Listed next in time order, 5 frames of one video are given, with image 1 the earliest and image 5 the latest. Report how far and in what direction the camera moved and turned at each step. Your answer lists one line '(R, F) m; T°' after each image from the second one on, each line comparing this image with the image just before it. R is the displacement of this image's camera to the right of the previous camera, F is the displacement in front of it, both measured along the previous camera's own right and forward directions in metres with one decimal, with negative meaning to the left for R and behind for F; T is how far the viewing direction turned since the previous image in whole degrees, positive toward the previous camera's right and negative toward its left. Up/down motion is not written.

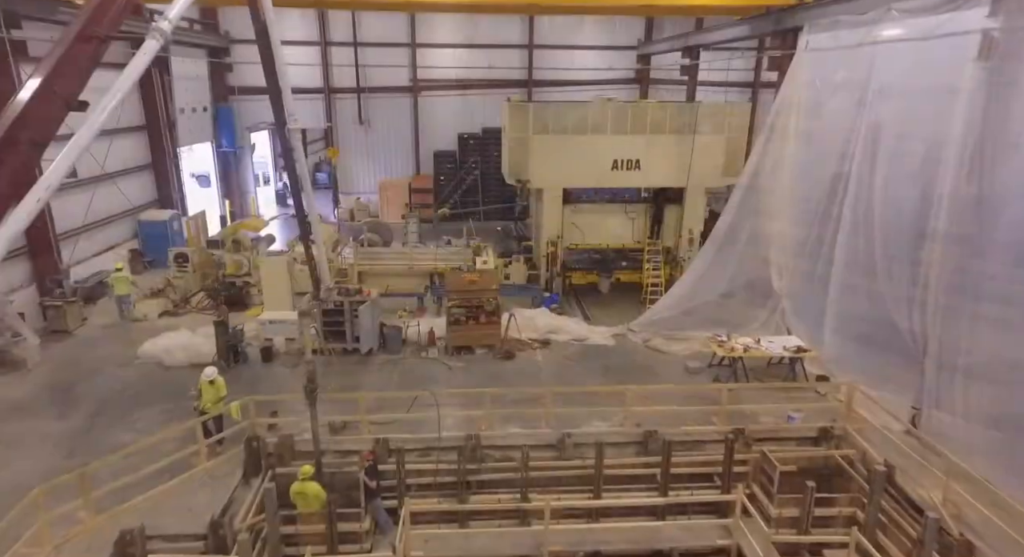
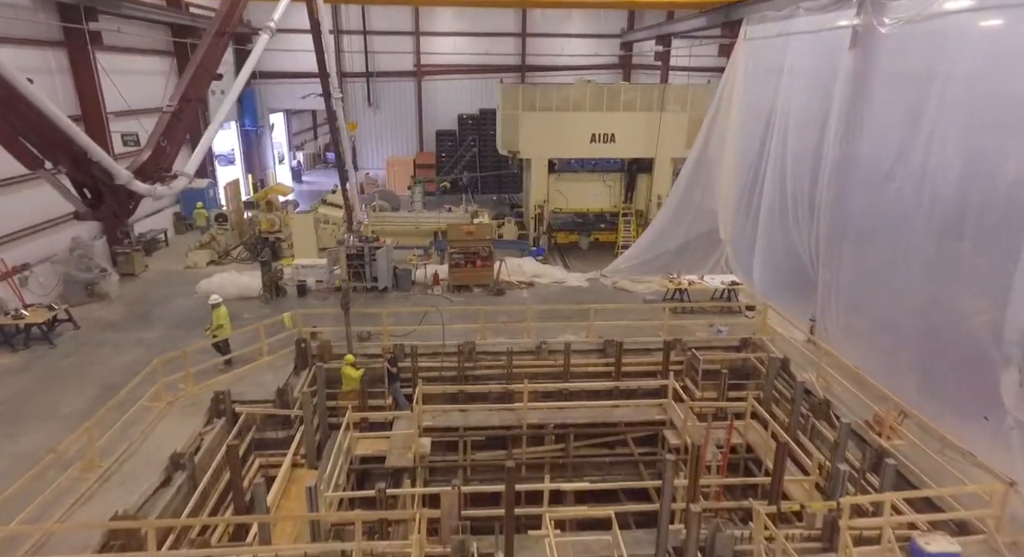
(+0.2, -2.6) m; 0°
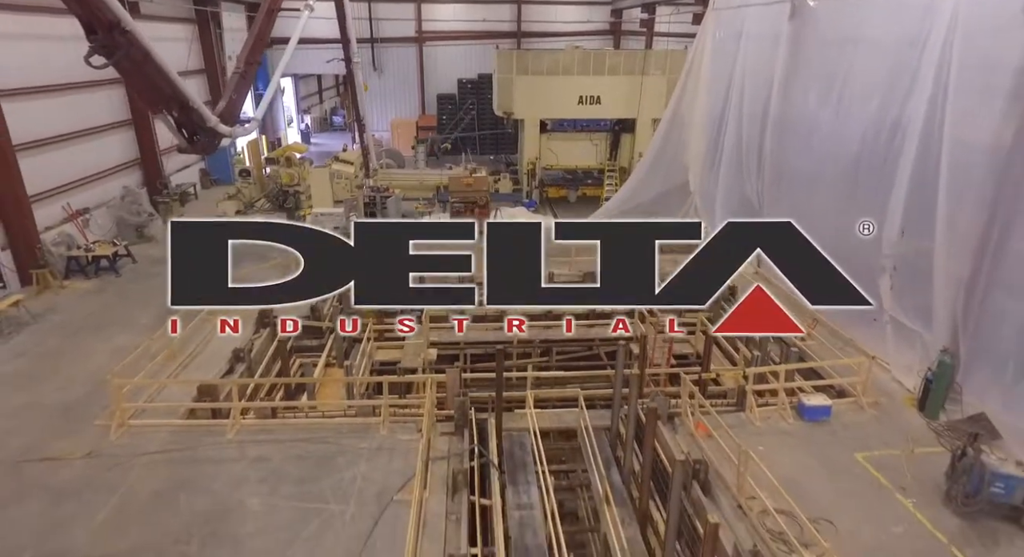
(+0.2, -2.1) m; 0°
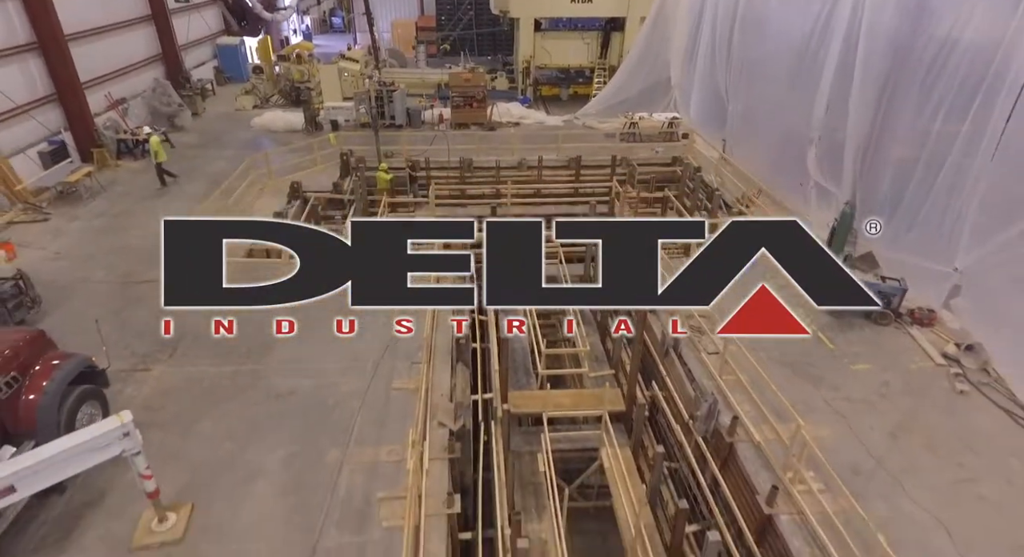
(+0.1, -2.1) m; 0°
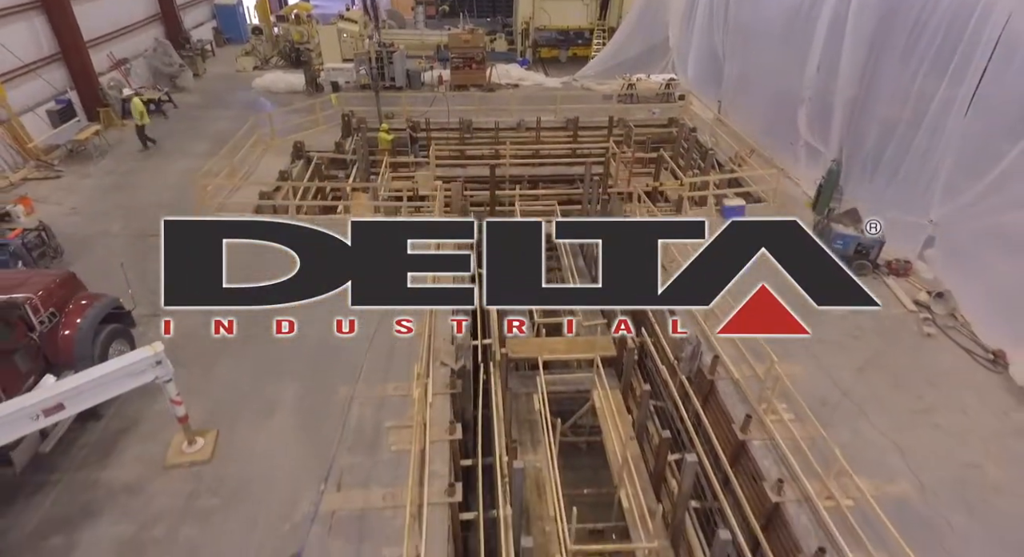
(0.0, -0.4) m; 0°
